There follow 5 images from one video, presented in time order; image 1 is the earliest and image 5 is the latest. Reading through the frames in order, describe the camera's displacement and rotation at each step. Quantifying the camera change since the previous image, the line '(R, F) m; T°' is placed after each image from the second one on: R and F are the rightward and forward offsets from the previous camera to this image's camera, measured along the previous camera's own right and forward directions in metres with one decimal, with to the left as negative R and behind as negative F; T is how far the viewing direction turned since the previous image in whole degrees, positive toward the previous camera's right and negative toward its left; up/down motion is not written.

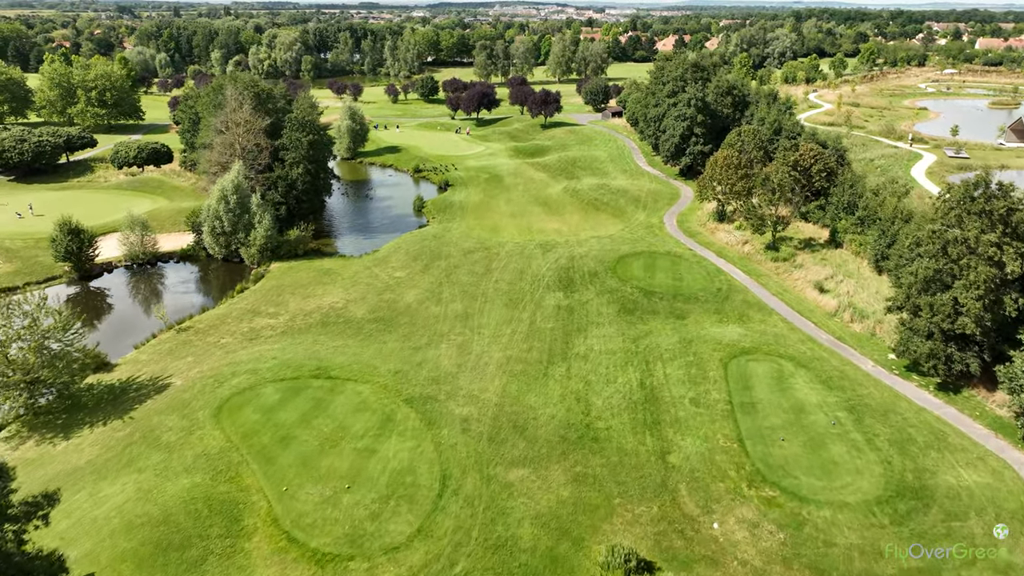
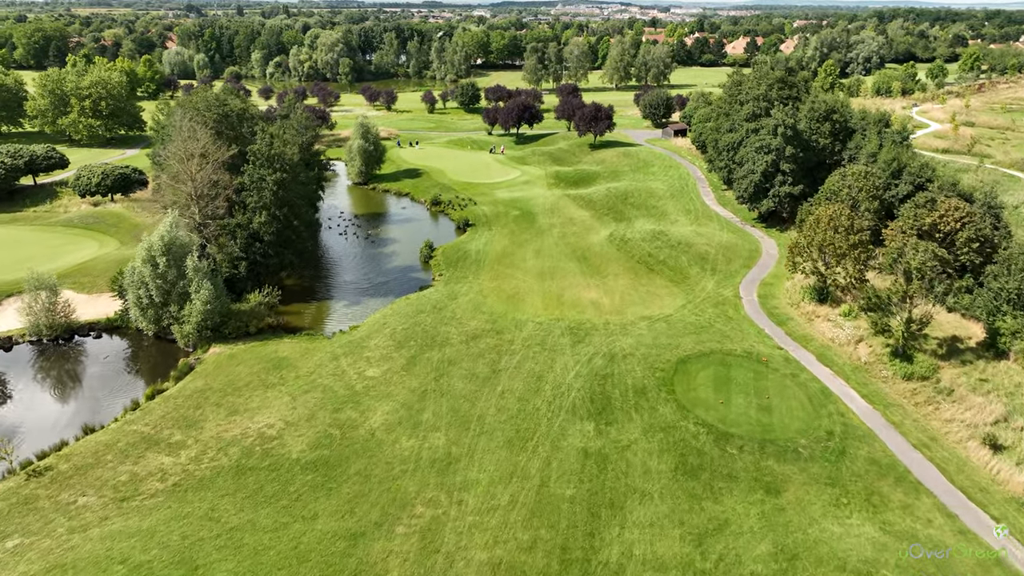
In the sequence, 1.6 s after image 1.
(+1.9, +14.2) m; -4°
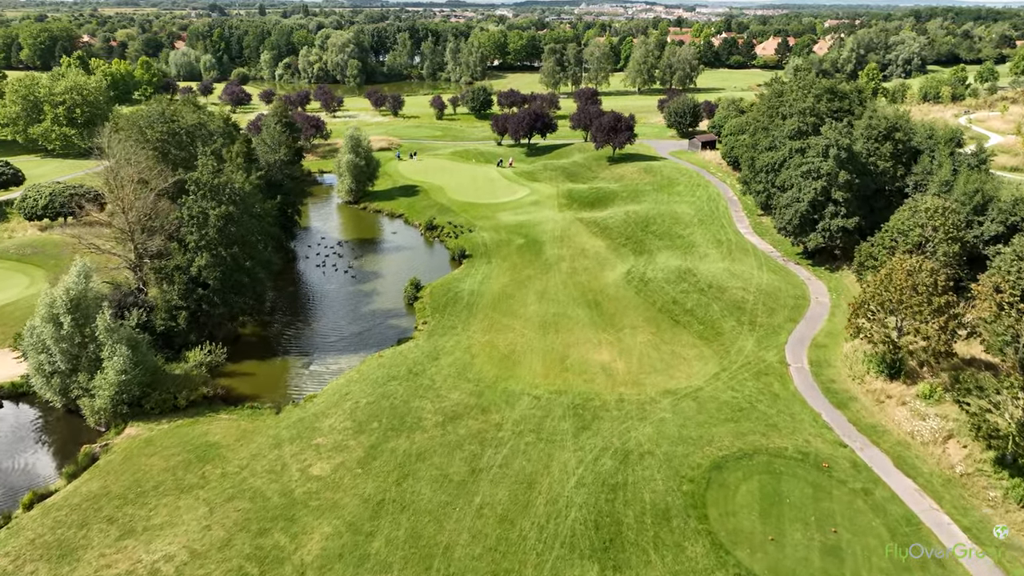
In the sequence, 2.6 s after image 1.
(+1.4, +8.2) m; -2°
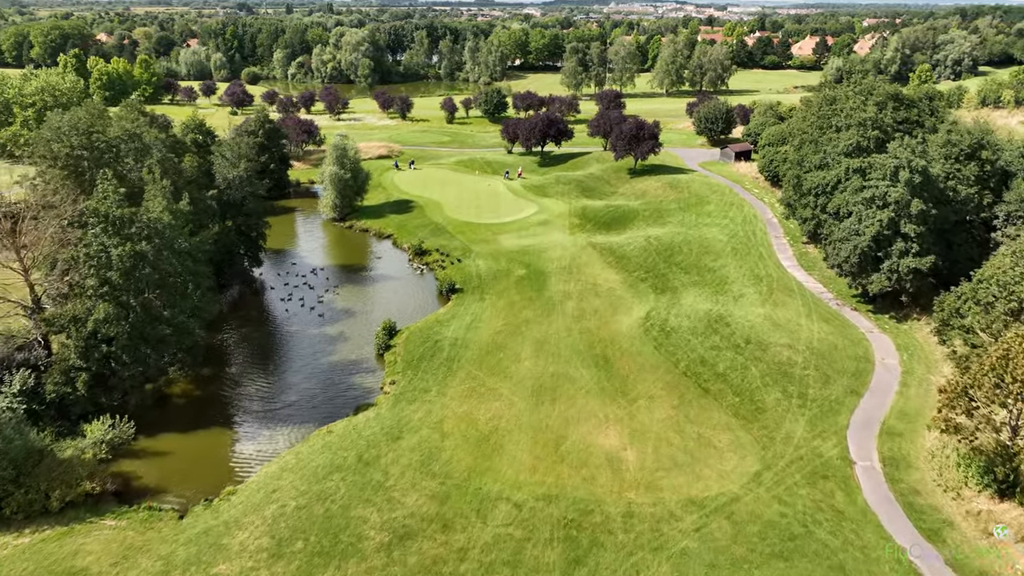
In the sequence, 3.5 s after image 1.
(+1.8, +8.3) m; -2°
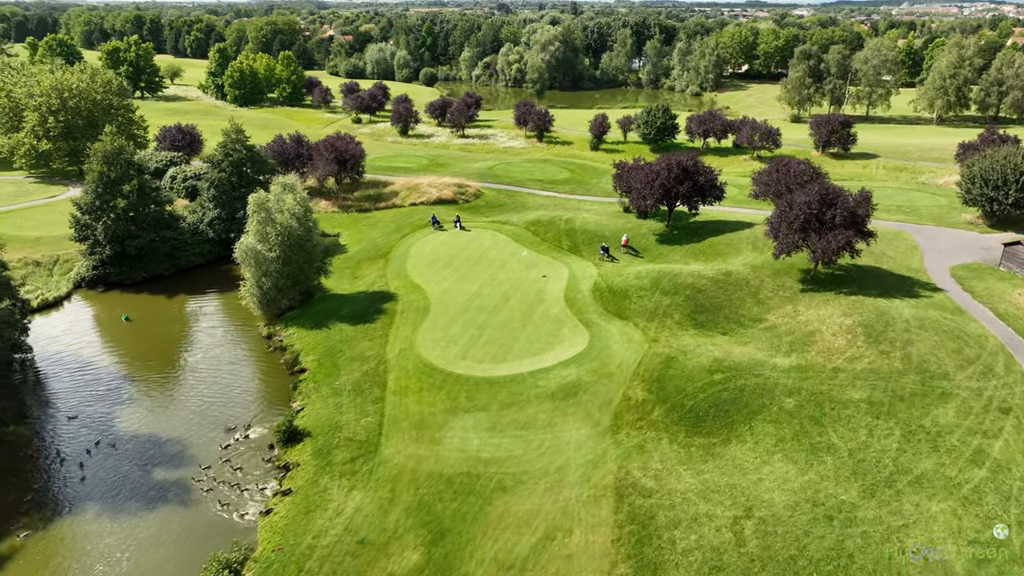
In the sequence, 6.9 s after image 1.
(+9.2, +29.2) m; -19°
